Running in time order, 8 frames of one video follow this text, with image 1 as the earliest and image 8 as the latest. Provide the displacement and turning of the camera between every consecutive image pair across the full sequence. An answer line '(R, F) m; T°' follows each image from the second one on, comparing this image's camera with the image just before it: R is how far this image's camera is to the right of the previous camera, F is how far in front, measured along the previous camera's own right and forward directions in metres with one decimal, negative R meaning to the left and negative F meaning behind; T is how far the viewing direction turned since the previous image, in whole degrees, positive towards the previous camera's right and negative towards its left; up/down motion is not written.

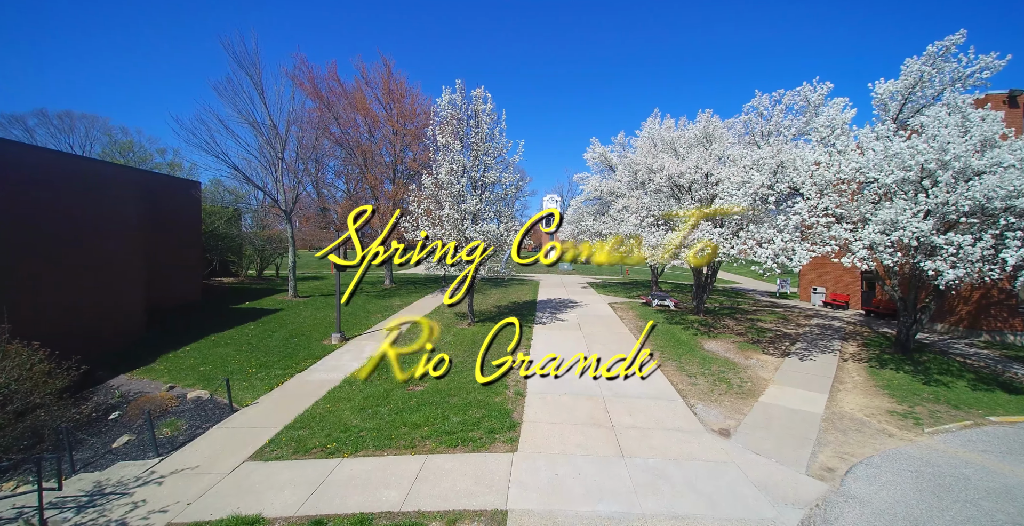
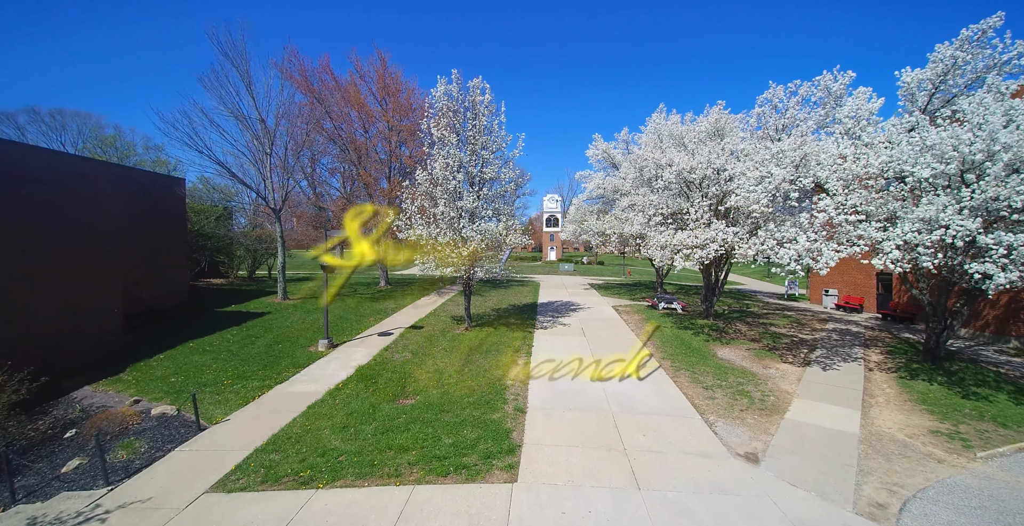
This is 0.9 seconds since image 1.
(0.0, +0.7) m; 0°
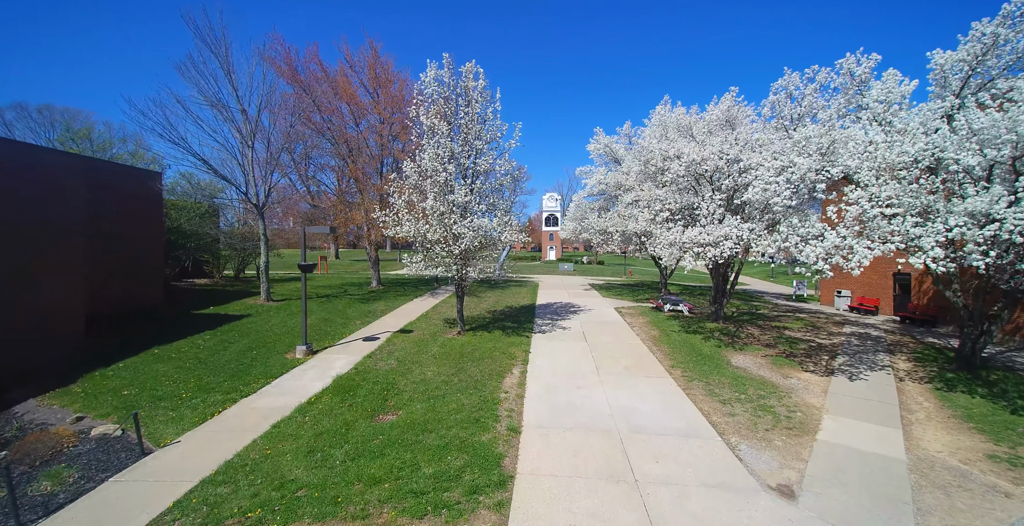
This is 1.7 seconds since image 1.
(+0.1, +0.8) m; 0°
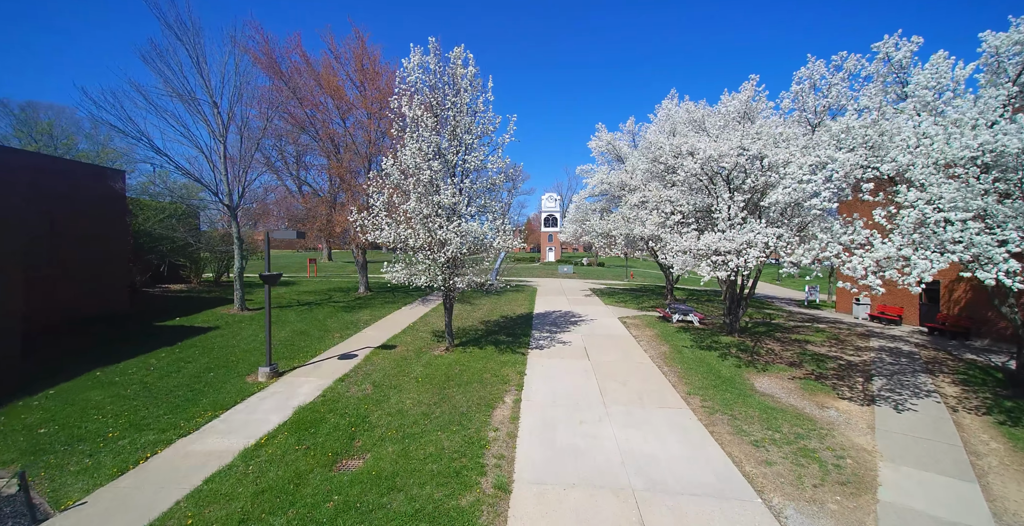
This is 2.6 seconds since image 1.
(+0.1, +1.1) m; 0°
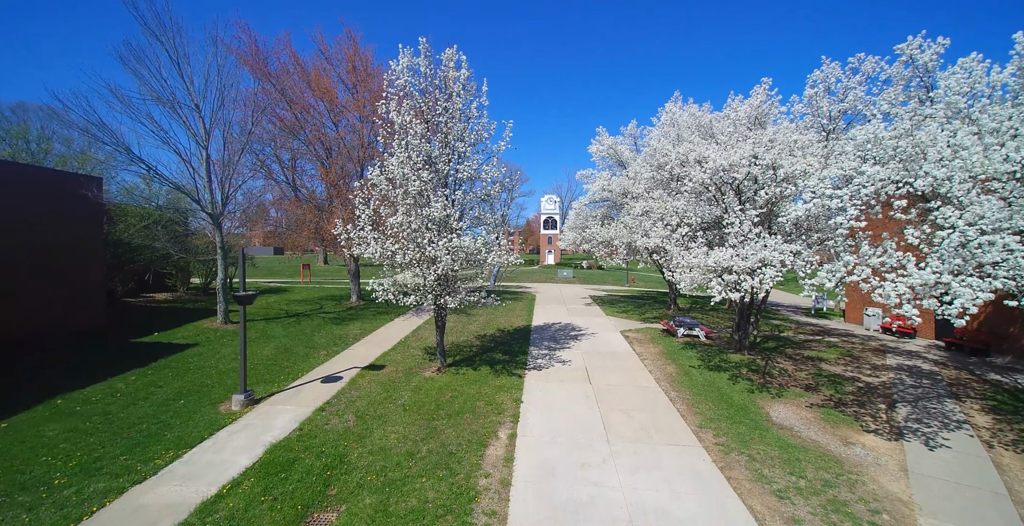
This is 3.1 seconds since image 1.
(+0.1, +0.6) m; 0°
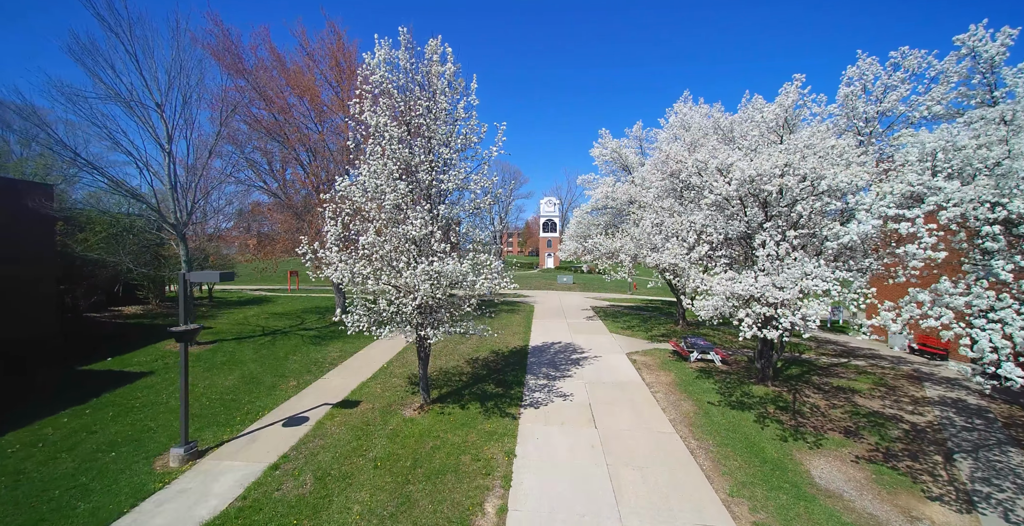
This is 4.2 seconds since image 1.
(+0.1, +1.1) m; 0°
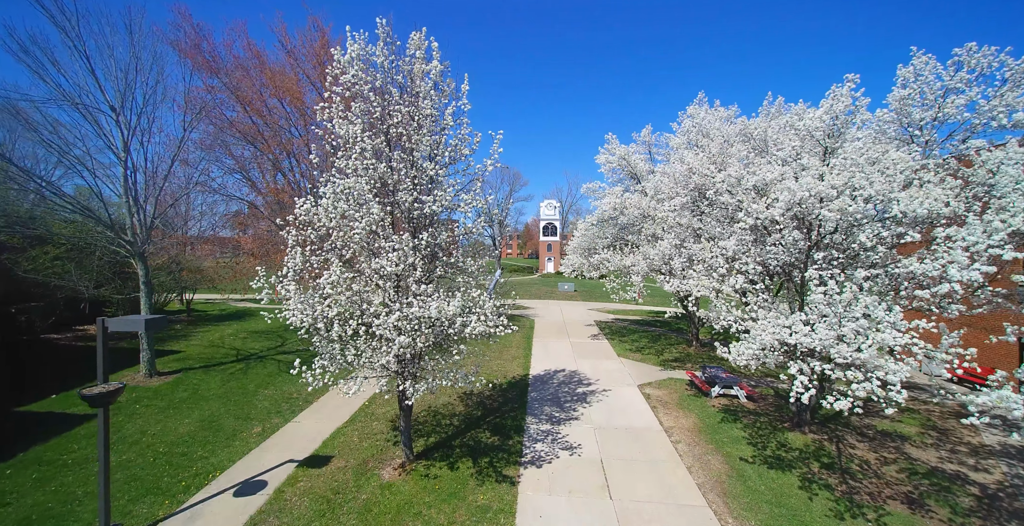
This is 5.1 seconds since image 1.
(0.0, +1.2) m; 0°
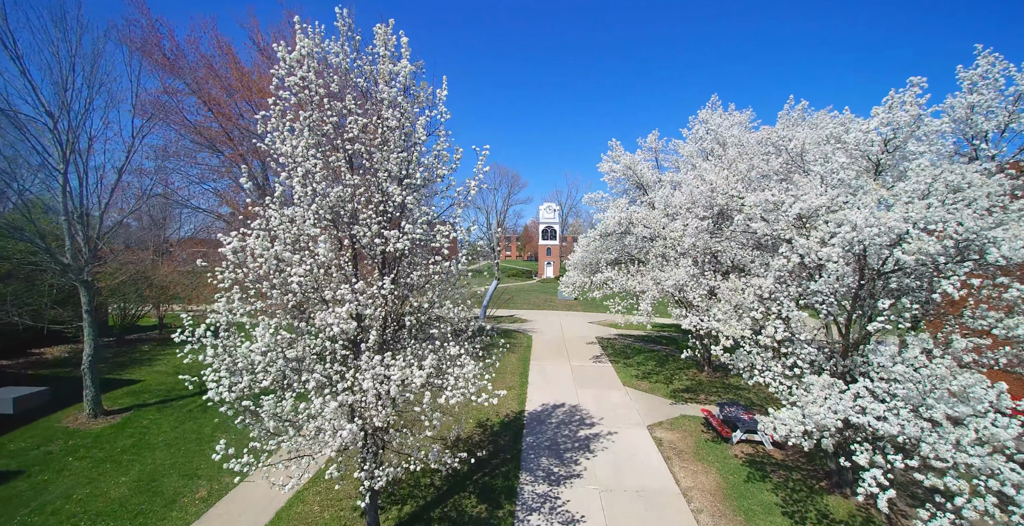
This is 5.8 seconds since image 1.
(+0.1, +1.1) m; 0°
